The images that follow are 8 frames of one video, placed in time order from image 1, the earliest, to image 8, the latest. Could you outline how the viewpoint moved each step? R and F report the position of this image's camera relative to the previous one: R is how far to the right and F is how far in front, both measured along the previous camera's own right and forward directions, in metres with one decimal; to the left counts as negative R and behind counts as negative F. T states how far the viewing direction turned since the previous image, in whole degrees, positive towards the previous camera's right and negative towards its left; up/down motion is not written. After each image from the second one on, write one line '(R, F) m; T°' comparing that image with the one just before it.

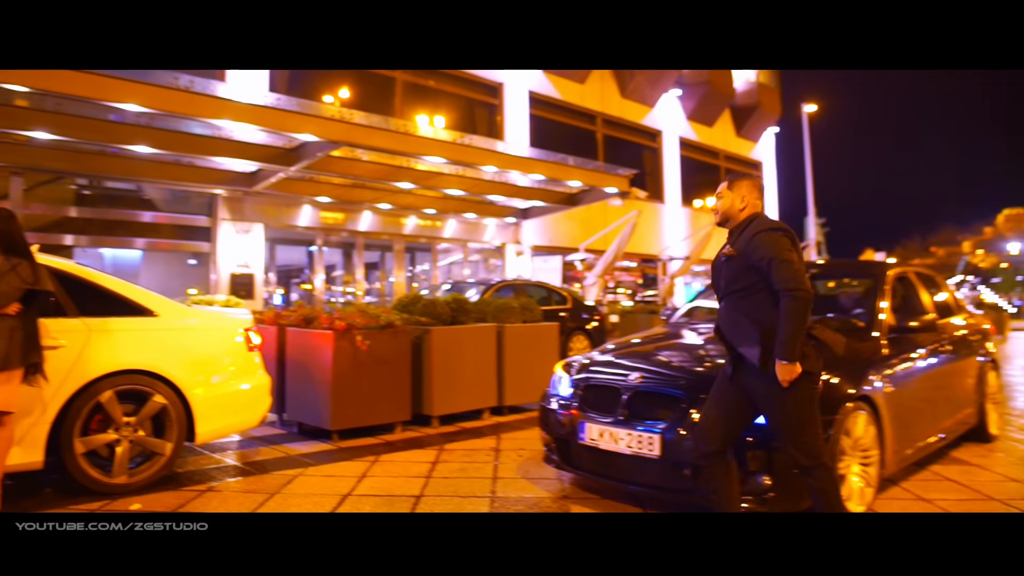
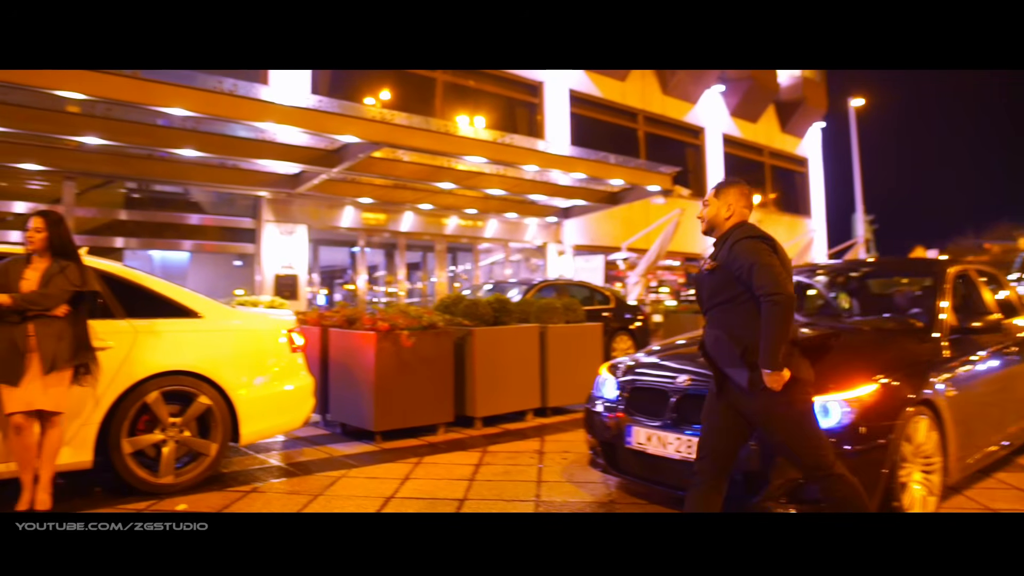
(0.0, +0.1) m; -3°
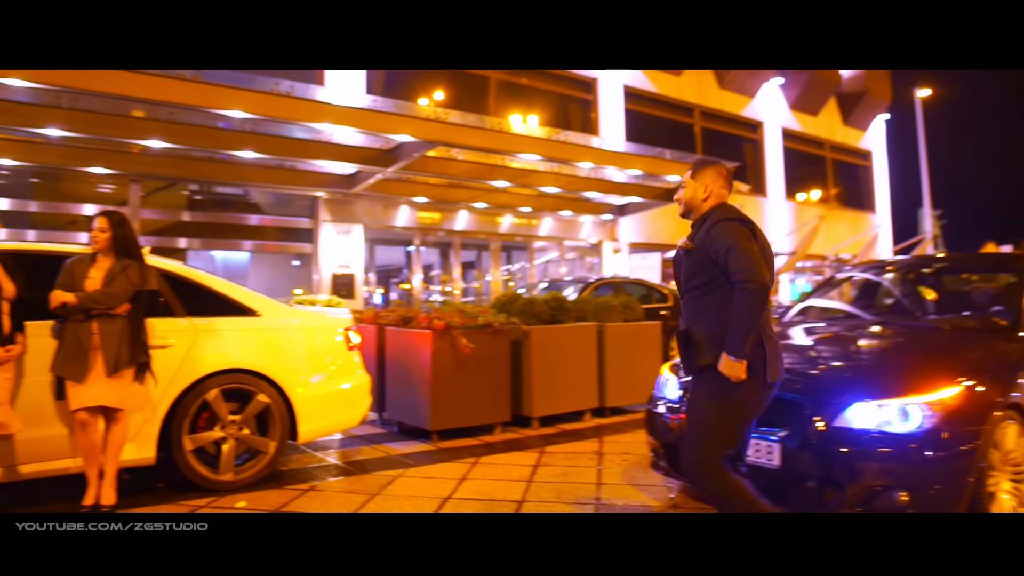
(0.0, +0.1) m; -4°
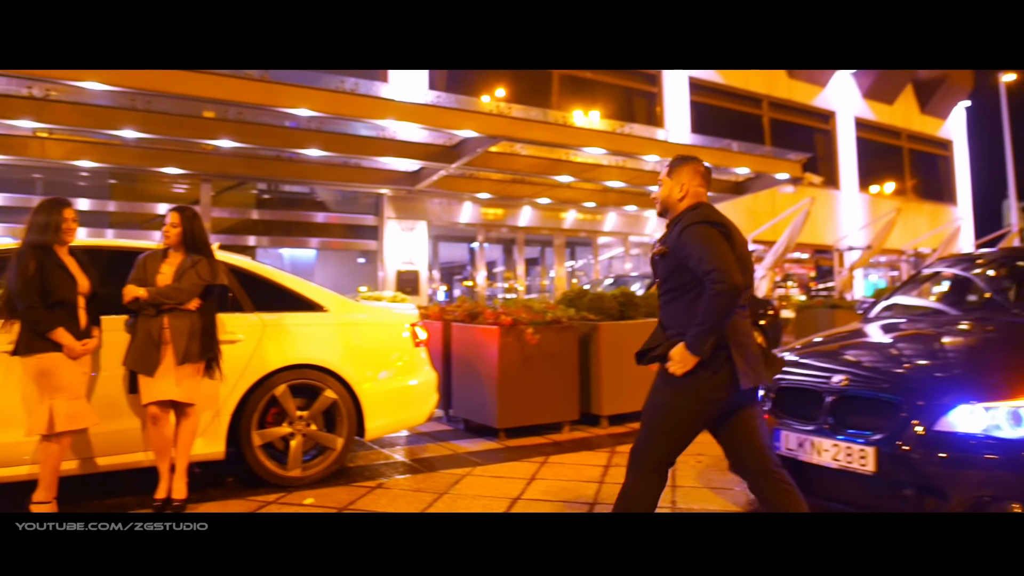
(0.0, +0.1) m; -5°
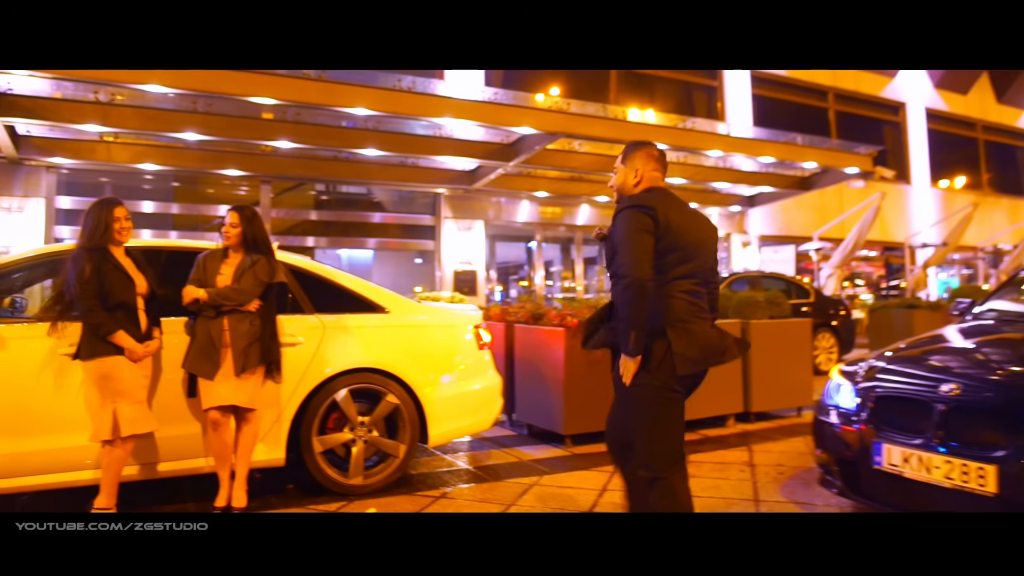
(-0.1, +0.2) m; -4°
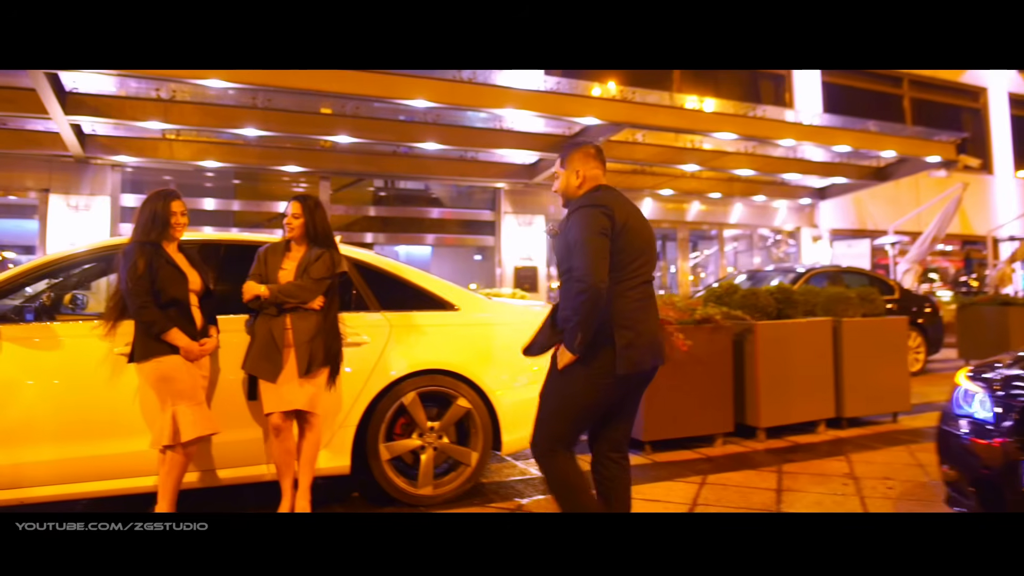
(-0.1, +0.3) m; -4°
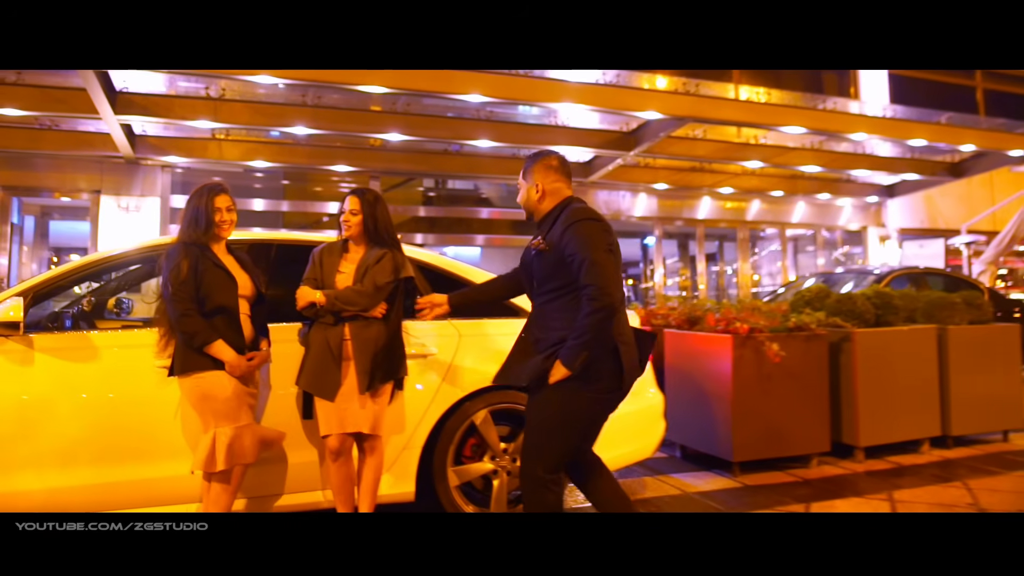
(-0.2, +0.4) m; -3°
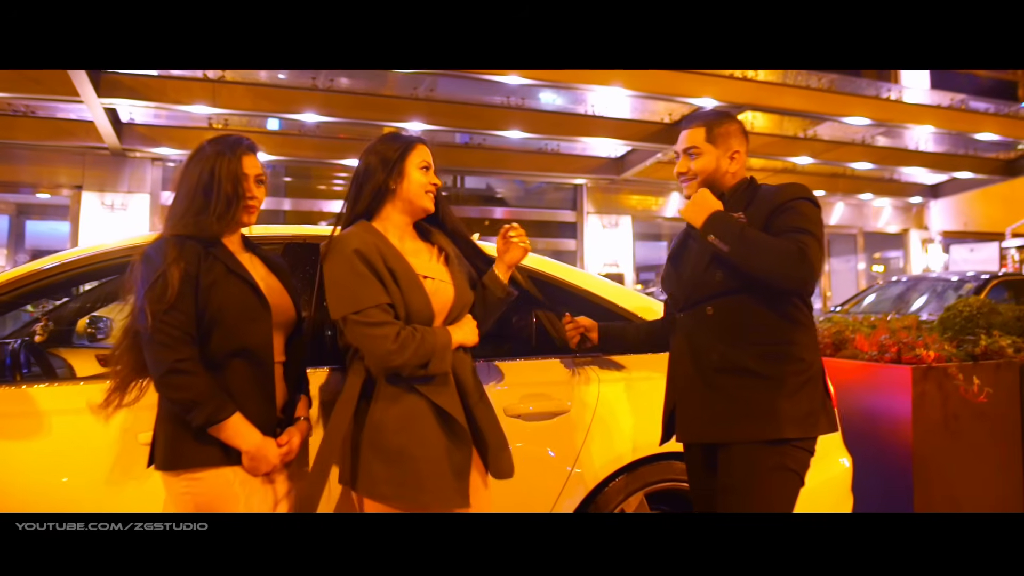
(-0.5, +1.1) m; +1°
